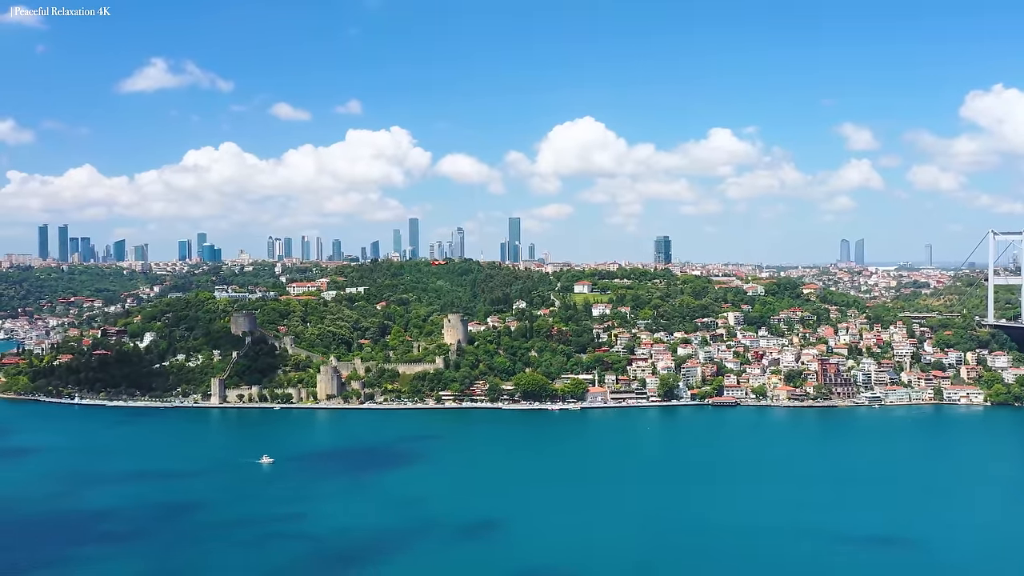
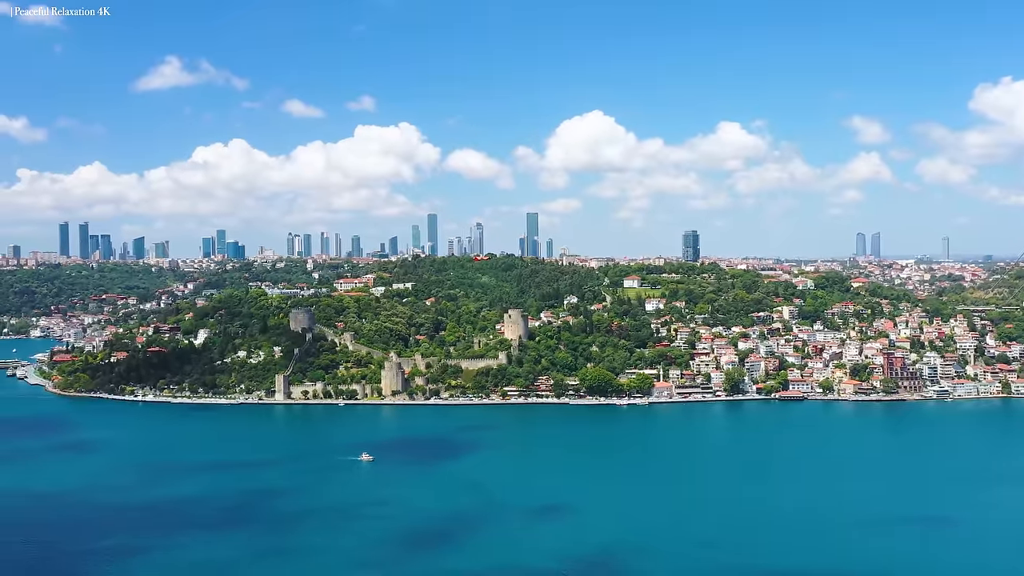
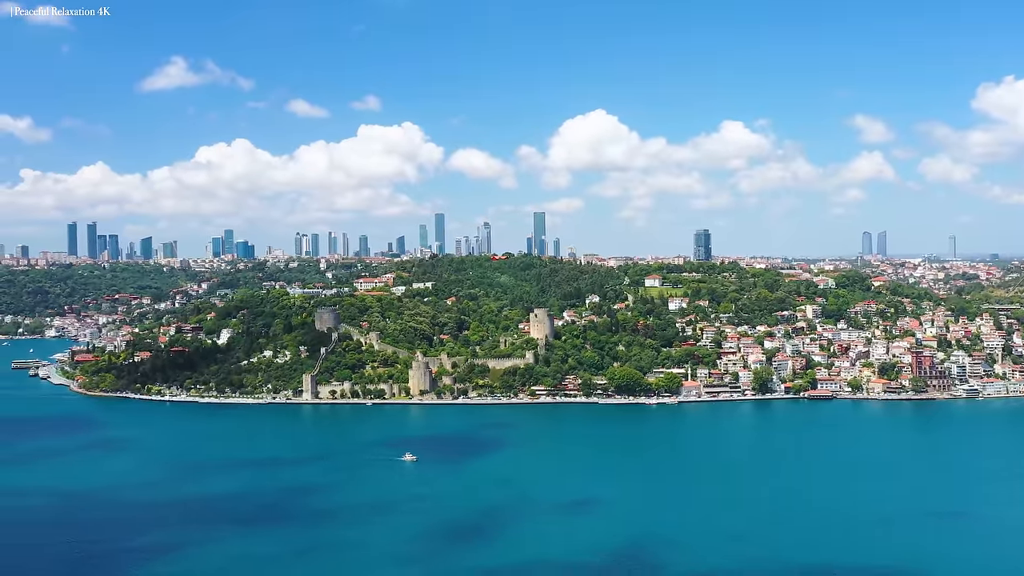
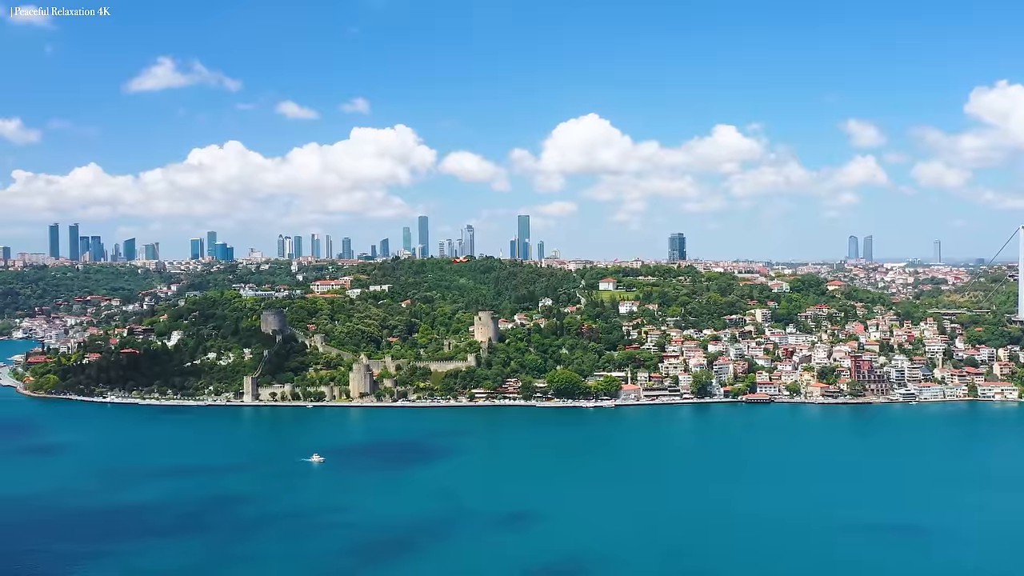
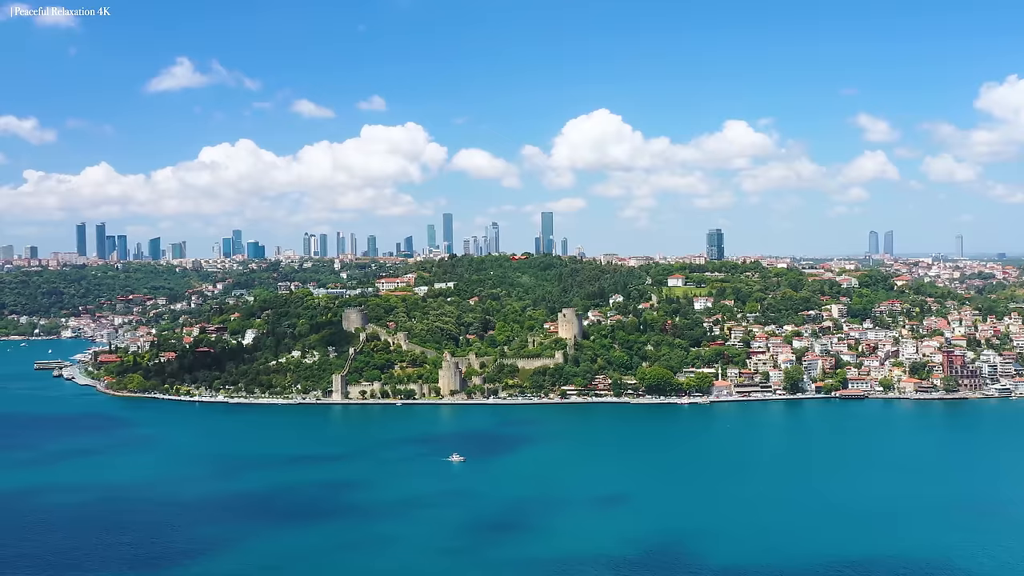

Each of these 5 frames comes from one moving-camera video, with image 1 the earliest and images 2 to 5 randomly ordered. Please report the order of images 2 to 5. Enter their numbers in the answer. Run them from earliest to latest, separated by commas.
4, 2, 3, 5
